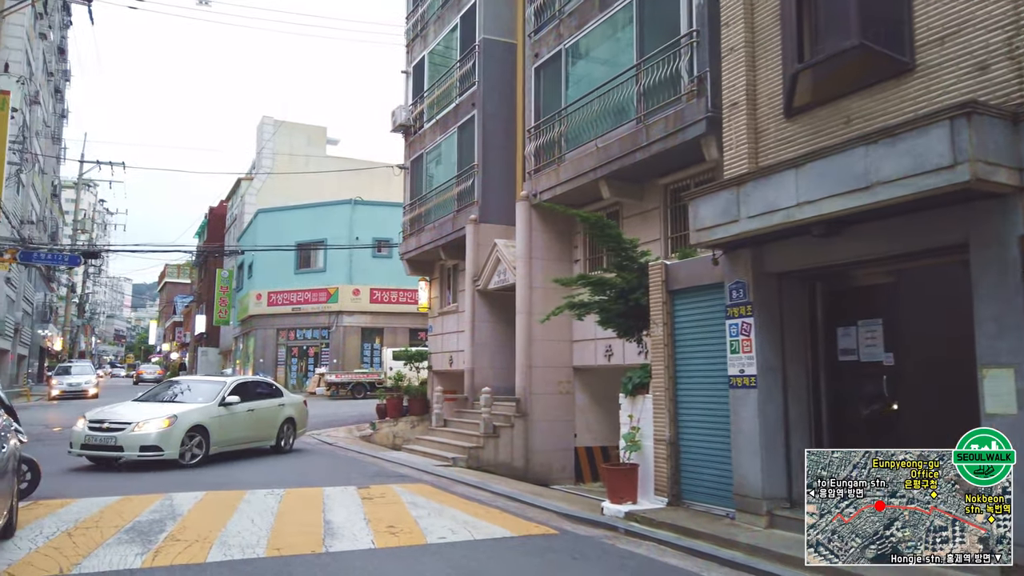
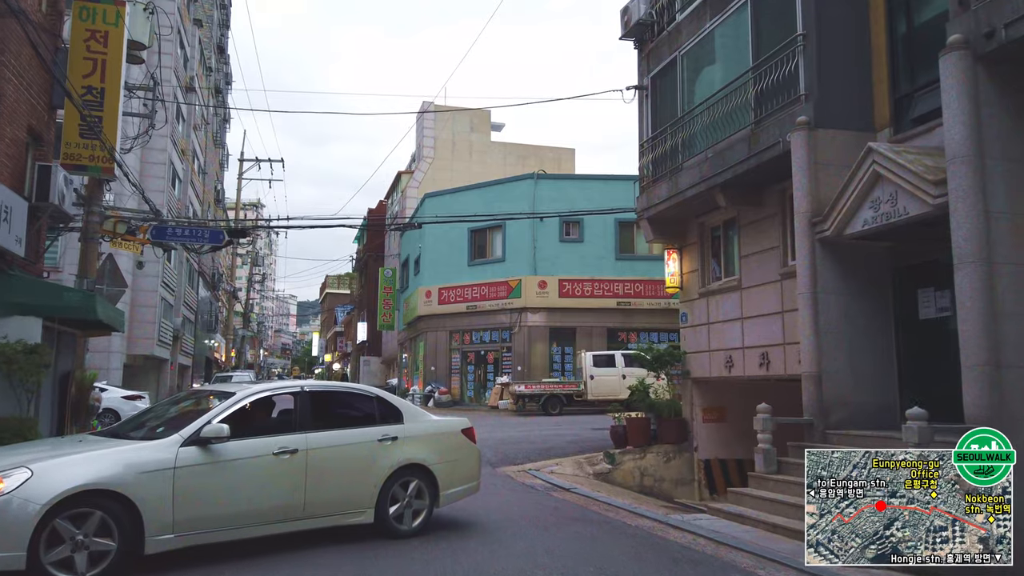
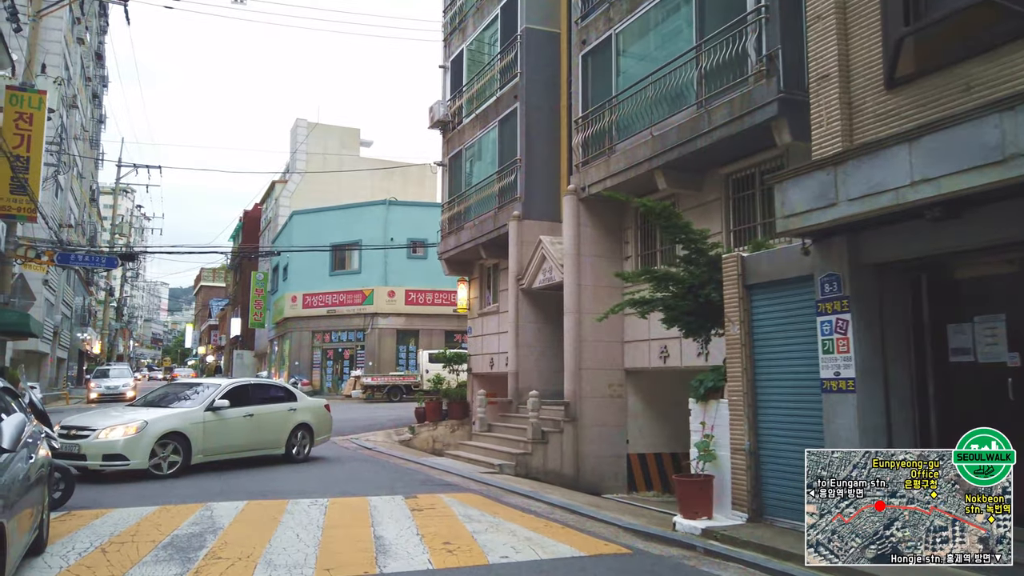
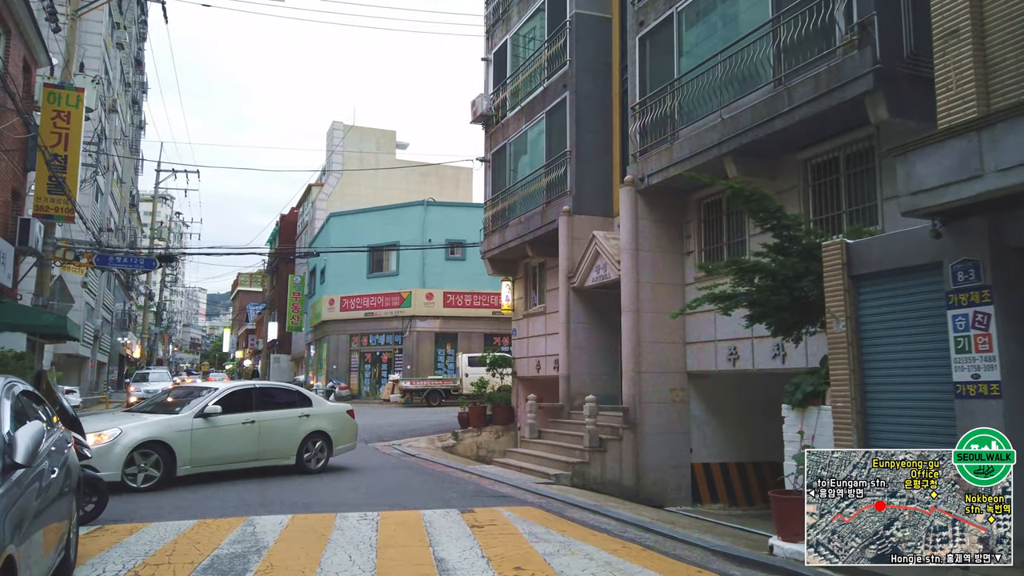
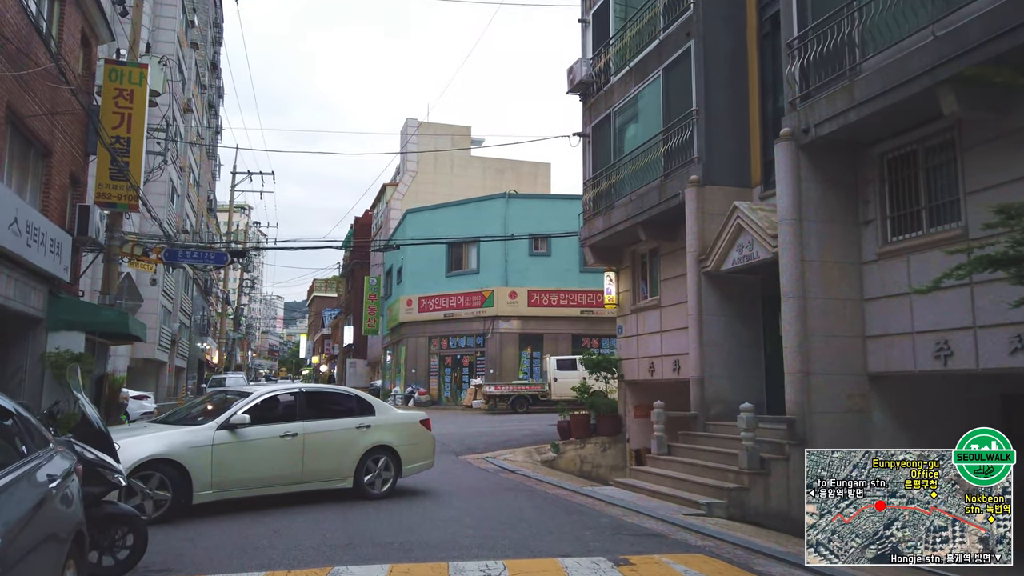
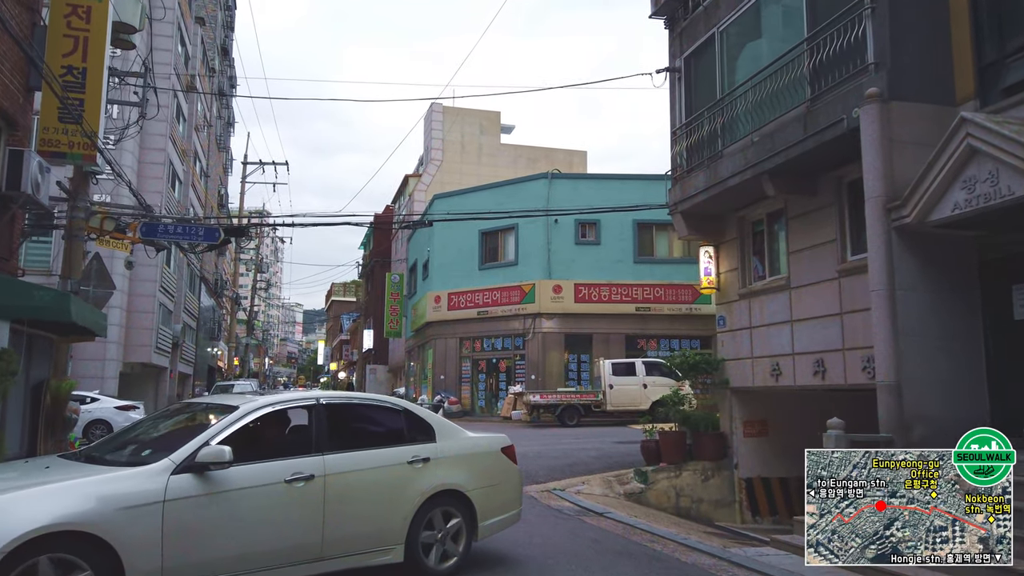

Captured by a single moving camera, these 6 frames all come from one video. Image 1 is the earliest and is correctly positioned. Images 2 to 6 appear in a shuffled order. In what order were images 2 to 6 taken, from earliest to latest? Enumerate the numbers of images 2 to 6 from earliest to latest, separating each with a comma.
3, 4, 5, 2, 6
